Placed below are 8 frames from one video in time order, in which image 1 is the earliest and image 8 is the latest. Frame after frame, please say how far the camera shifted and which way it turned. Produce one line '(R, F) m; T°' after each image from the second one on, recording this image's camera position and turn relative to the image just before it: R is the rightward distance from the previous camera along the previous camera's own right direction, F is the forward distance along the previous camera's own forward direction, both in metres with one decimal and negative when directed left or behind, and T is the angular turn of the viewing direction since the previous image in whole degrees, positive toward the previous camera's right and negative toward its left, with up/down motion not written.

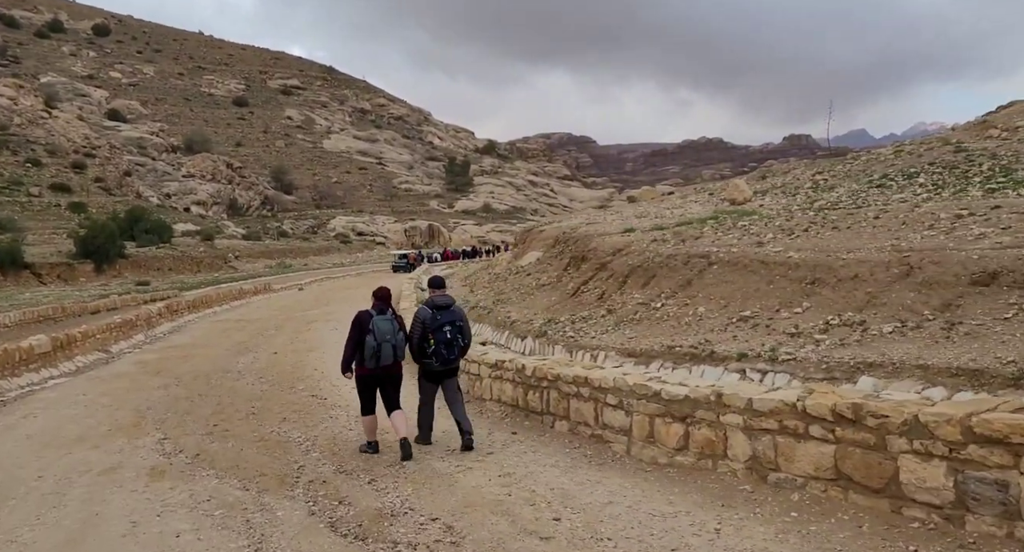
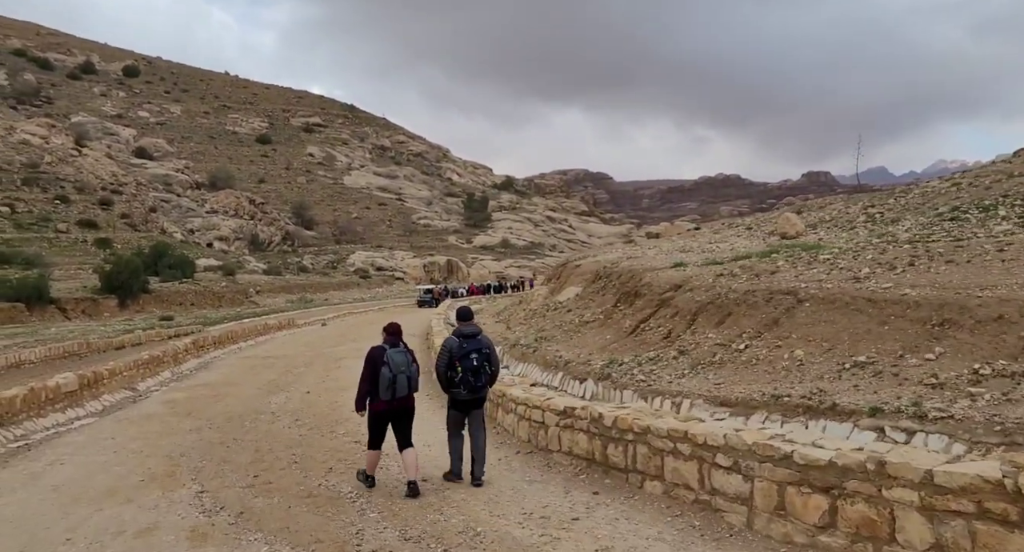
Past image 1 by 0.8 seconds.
(-0.6, +0.7) m; -1°
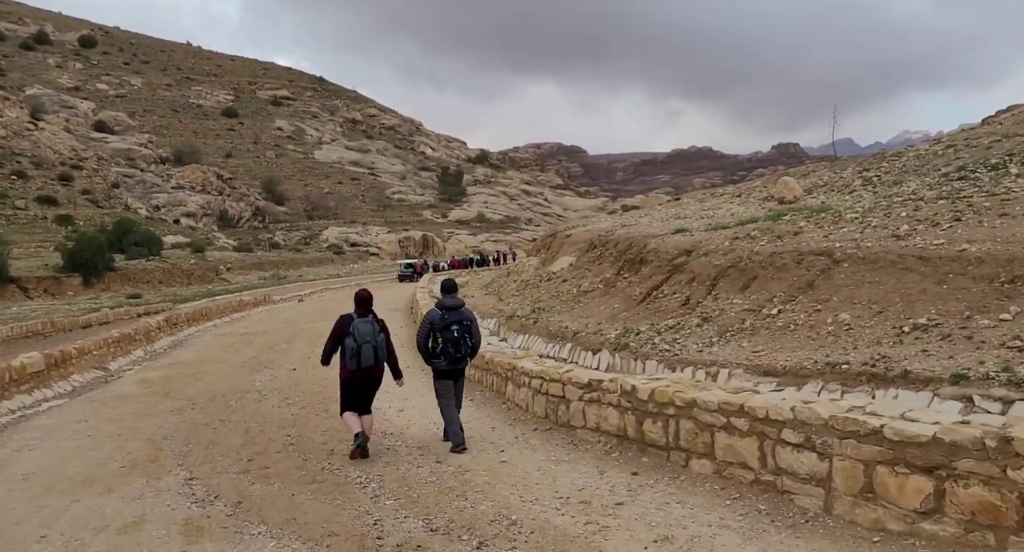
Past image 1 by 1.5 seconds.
(-0.4, +0.6) m; +2°
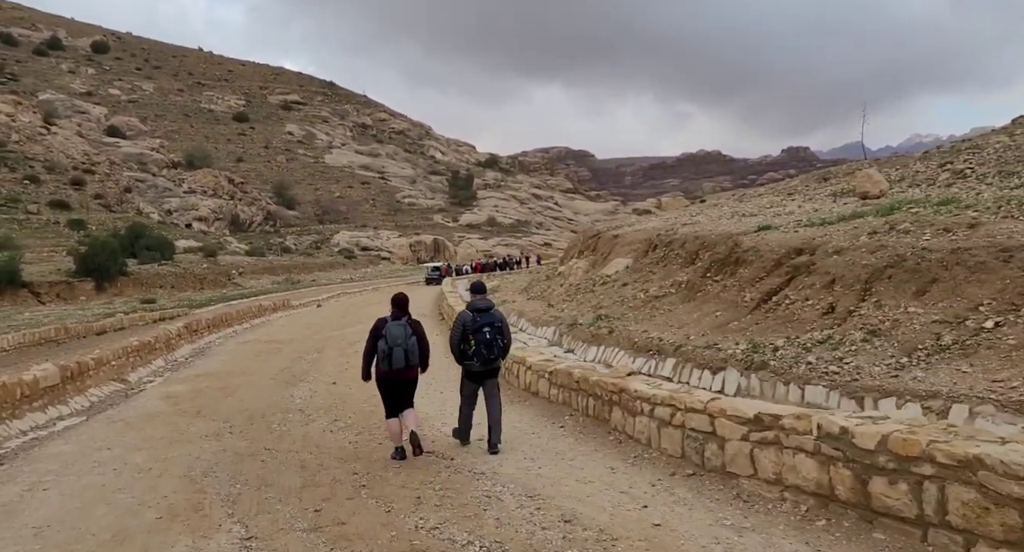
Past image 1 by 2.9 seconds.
(-1.0, +1.5) m; -1°
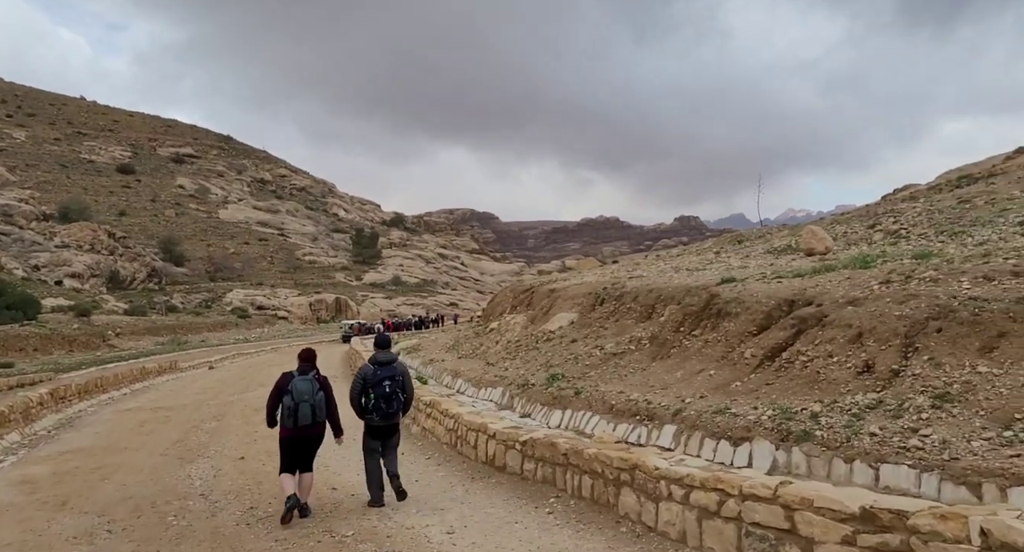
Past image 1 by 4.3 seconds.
(-0.7, +1.5) m; +8°
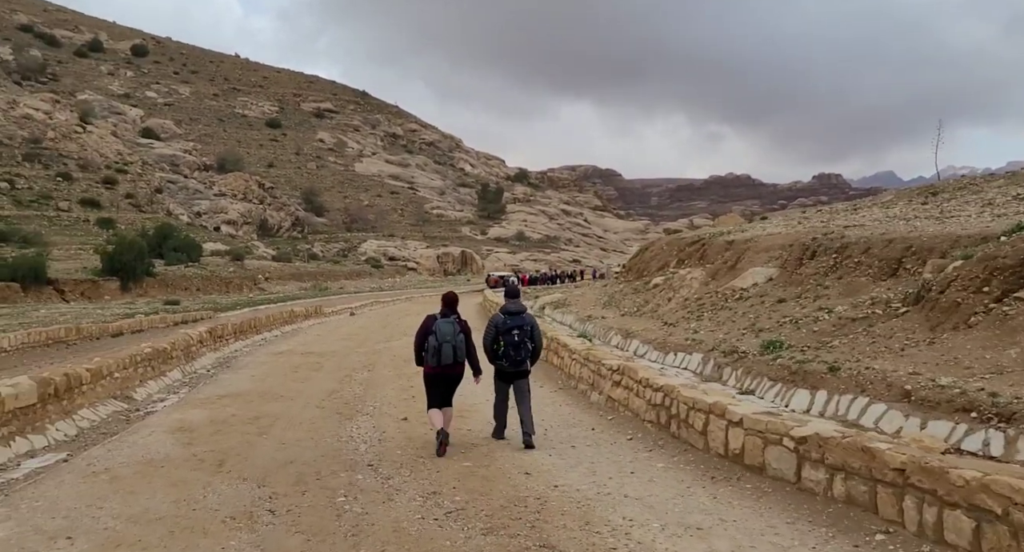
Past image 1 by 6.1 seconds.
(-1.3, +2.0) m; -10°
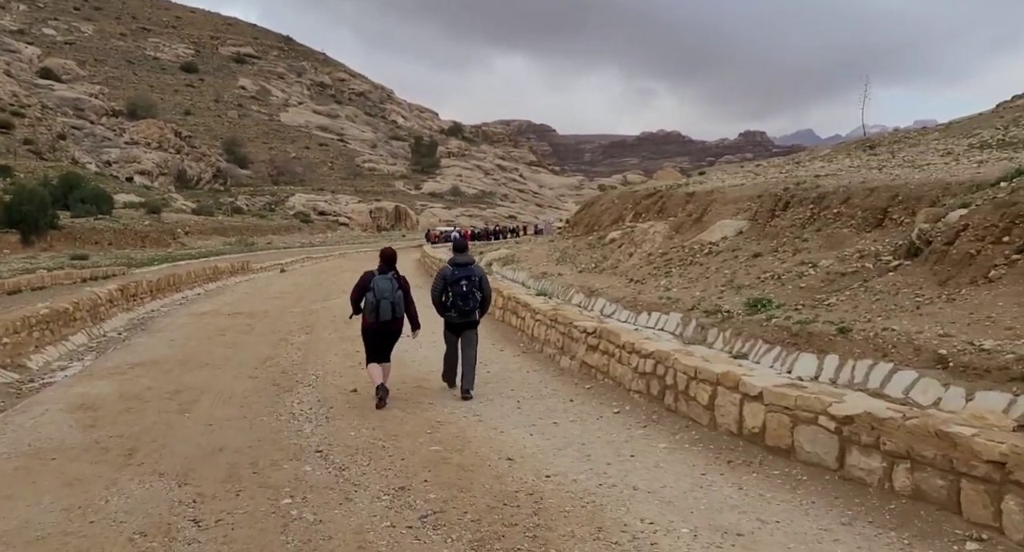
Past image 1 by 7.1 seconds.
(-0.4, +1.2) m; +5°
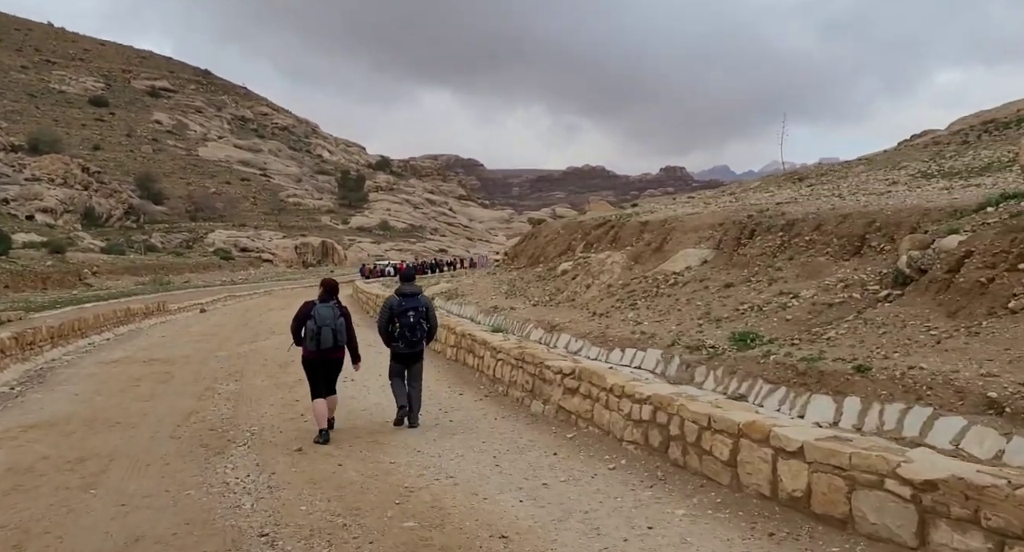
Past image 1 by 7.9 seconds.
(-0.4, +1.0) m; +6°
